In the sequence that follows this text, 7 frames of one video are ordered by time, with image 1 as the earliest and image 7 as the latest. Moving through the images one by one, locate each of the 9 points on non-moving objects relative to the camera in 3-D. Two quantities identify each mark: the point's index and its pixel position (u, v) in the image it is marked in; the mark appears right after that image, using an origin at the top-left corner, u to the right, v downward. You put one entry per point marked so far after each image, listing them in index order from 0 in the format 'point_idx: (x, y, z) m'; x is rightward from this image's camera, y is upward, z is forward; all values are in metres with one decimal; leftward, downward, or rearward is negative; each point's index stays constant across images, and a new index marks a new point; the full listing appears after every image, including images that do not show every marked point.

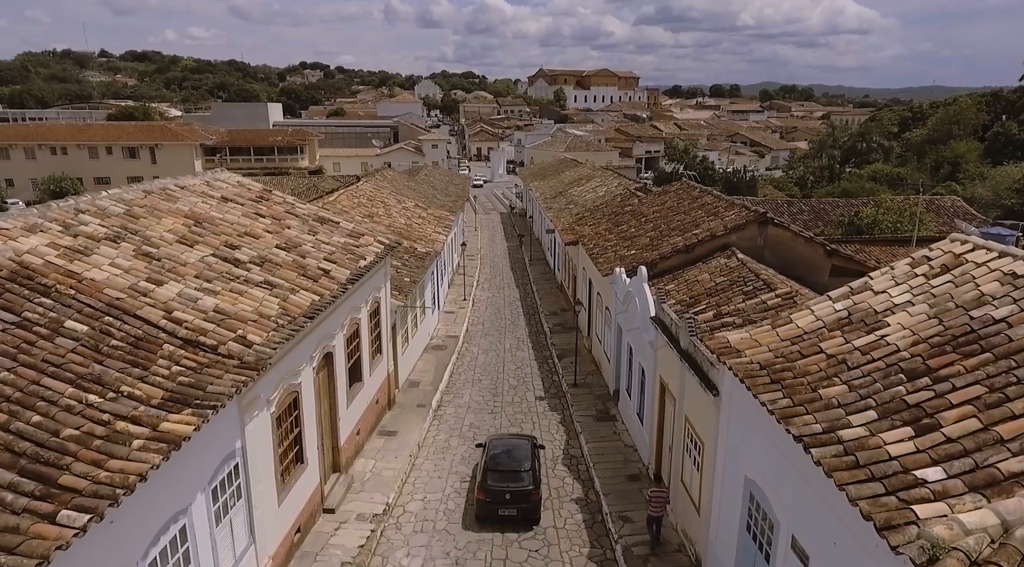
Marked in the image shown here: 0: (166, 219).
0: (-5.1, +1.0, +11.0) m
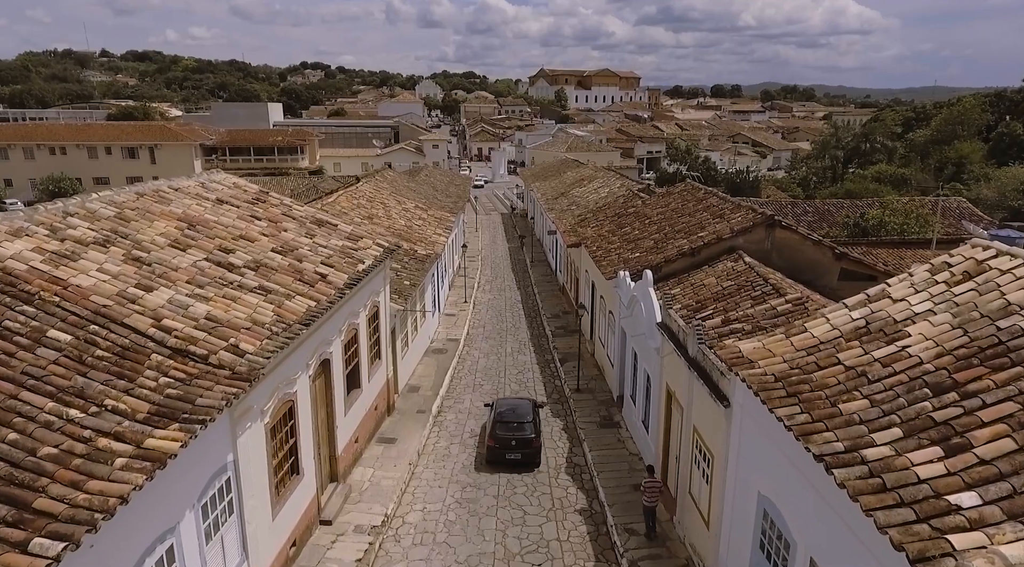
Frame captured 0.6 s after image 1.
0: (-5.1, +0.9, +10.7) m
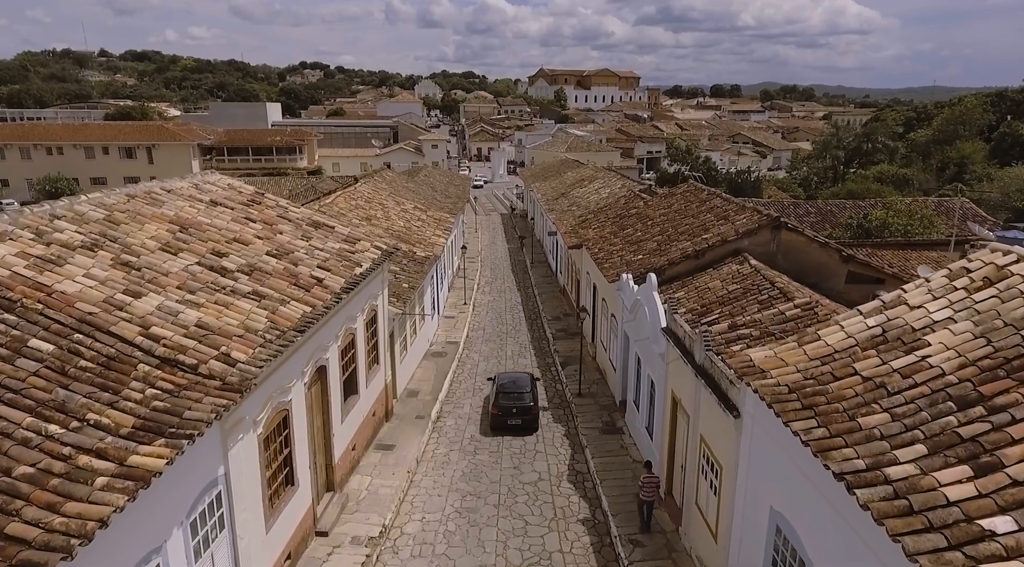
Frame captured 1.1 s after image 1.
0: (-5.1, +0.8, +10.4) m
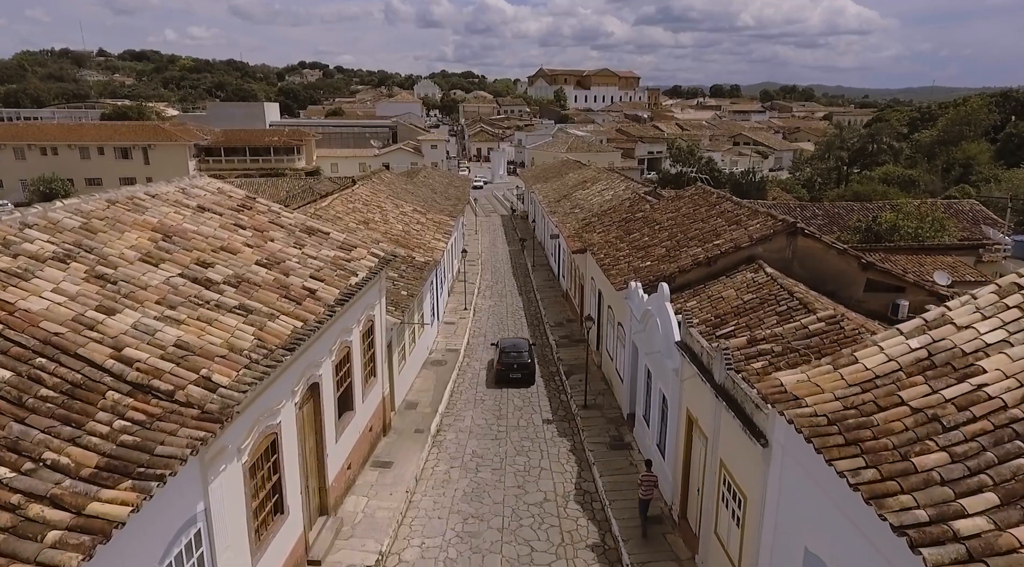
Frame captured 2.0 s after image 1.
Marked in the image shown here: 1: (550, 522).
0: (-5.0, +0.7, +9.7) m
1: (+0.6, -3.8, +11.7) m
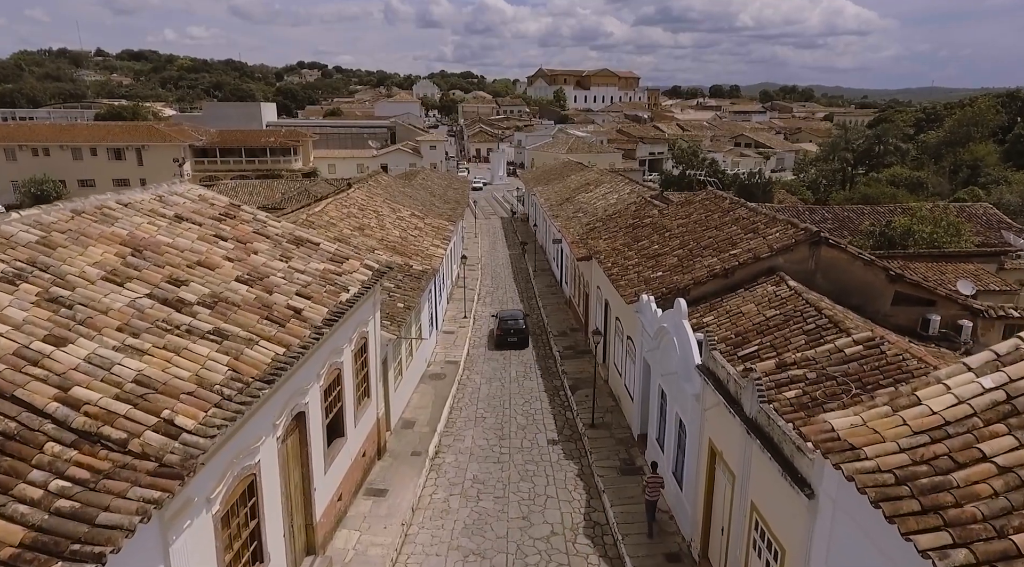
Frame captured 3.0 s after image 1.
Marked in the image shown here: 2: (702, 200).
0: (-4.9, +0.4, +8.8) m
1: (+0.7, -4.0, +10.7) m
2: (+5.0, +2.2, +19.3) m
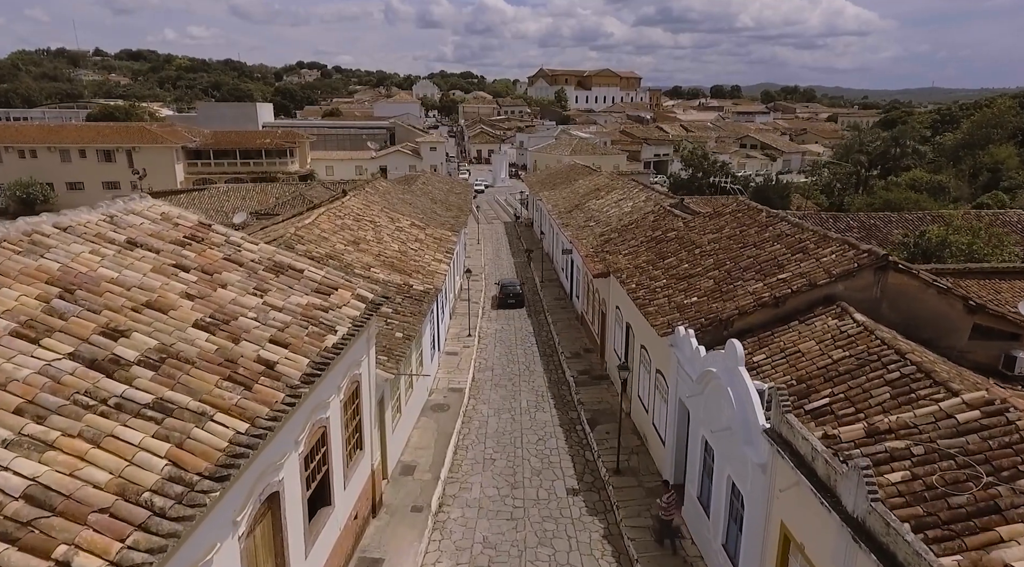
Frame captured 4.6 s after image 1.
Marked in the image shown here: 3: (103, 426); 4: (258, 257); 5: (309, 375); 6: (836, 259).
0: (-4.7, -0.1, +6.9) m
1: (+0.9, -4.5, +8.9) m
2: (+5.2, +1.7, +17.4) m
3: (-3.1, -1.1, +5.5) m
4: (-3.6, +0.4, +10.4) m
5: (-2.1, -0.9, +7.7) m
6: (+5.3, +0.4, +12.1) m
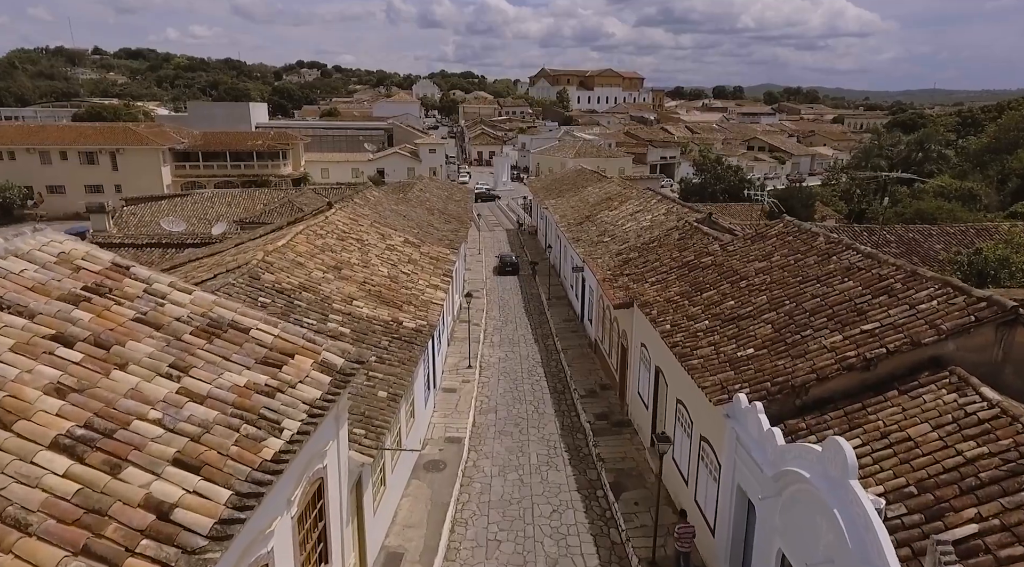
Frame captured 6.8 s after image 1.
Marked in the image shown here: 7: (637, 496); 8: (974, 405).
0: (-4.5, -0.7, +4.2) m
1: (+1.1, -5.2, +6.2) m
2: (+5.4, +1.0, +14.8) m
3: (-2.9, -1.8, +2.9) m
4: (-3.4, -0.3, +7.7) m
5: (-1.9, -1.6, +5.1) m
6: (+5.5, -0.3, +9.4) m
7: (+2.2, -3.7, +13.0) m
8: (+5.0, -1.3, +7.9) m
